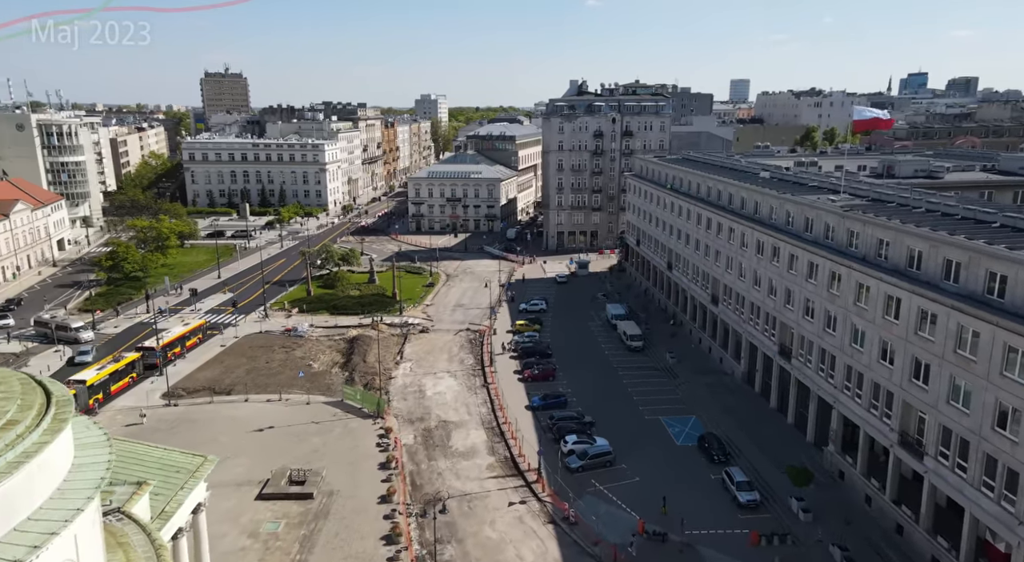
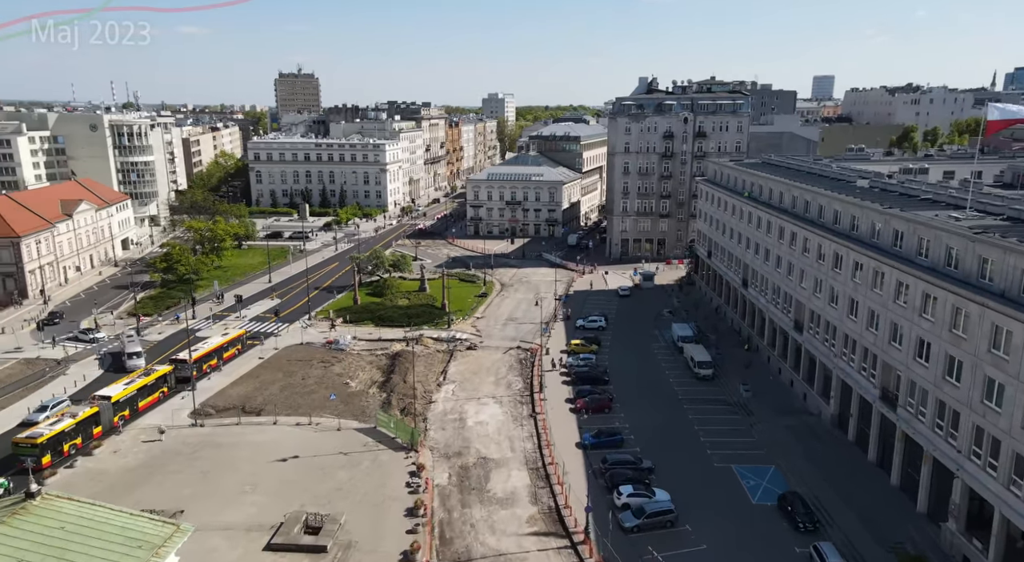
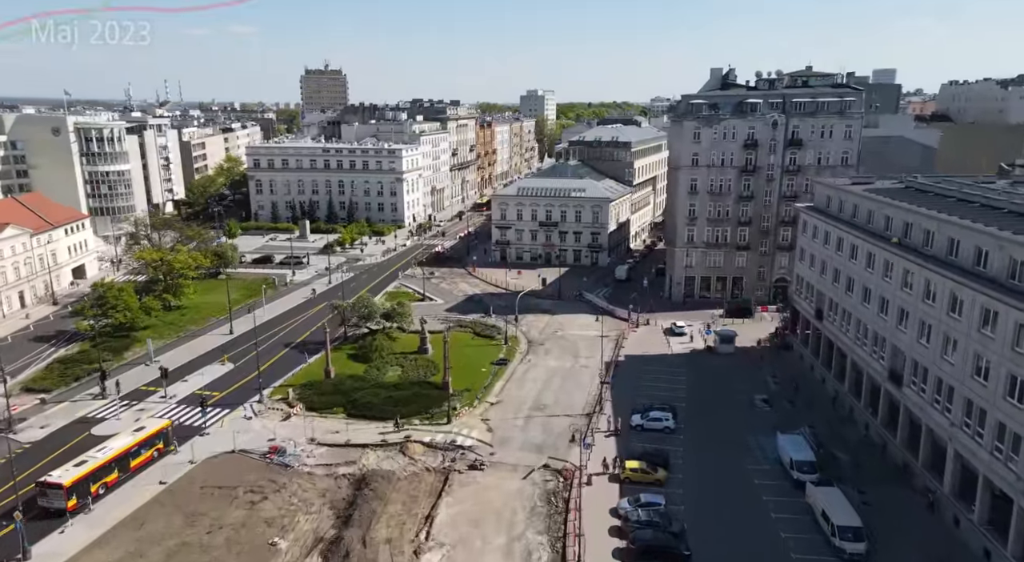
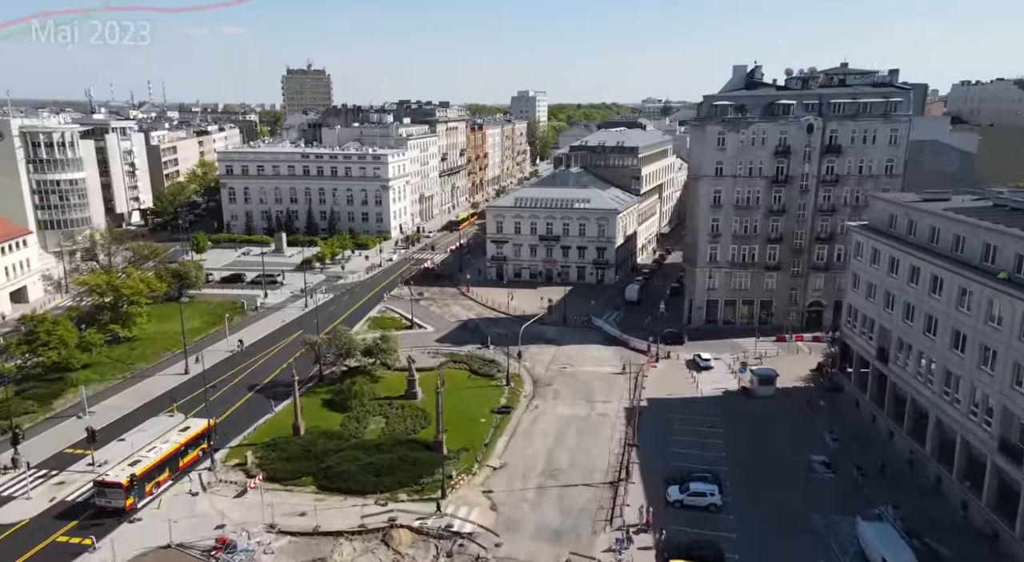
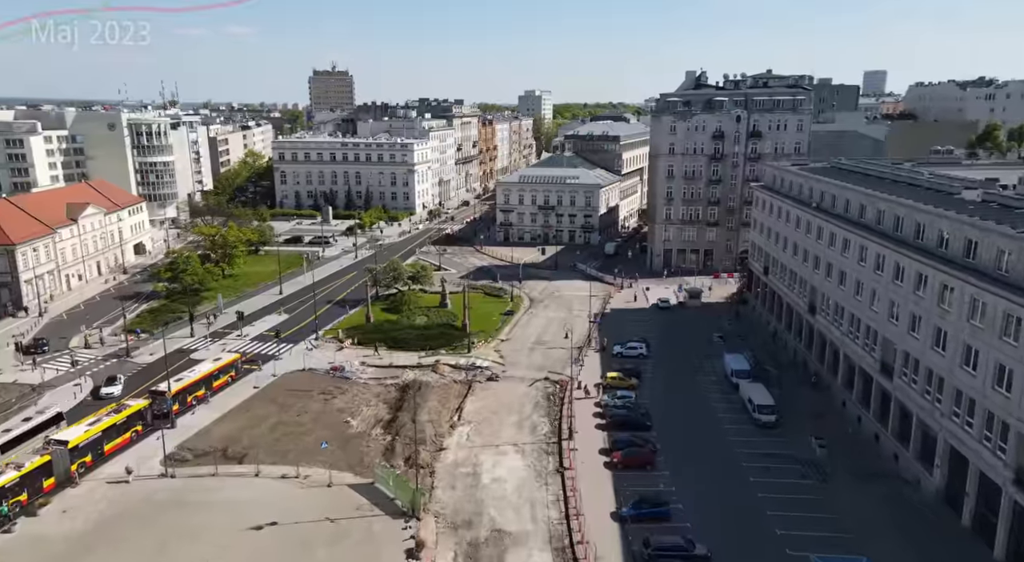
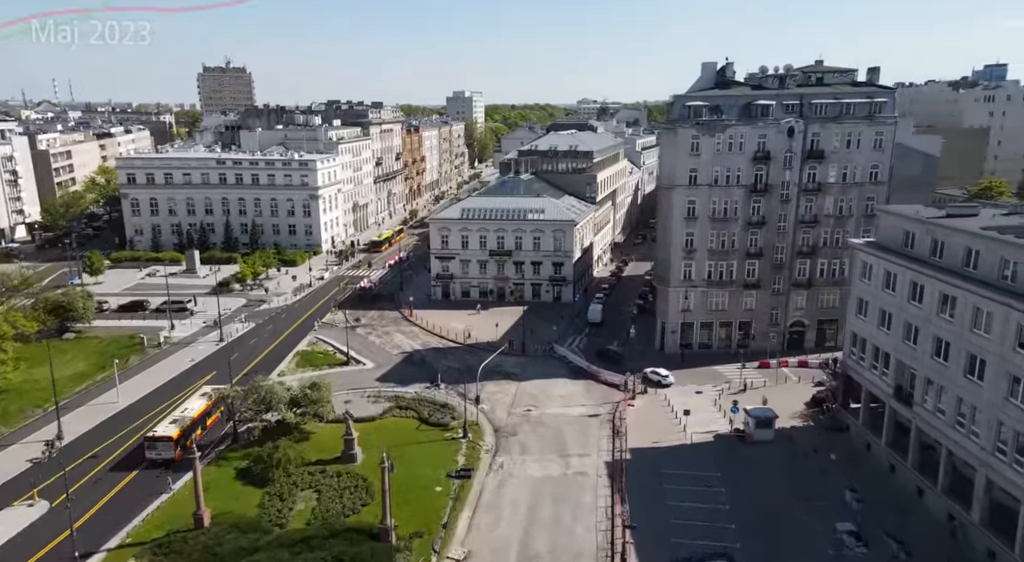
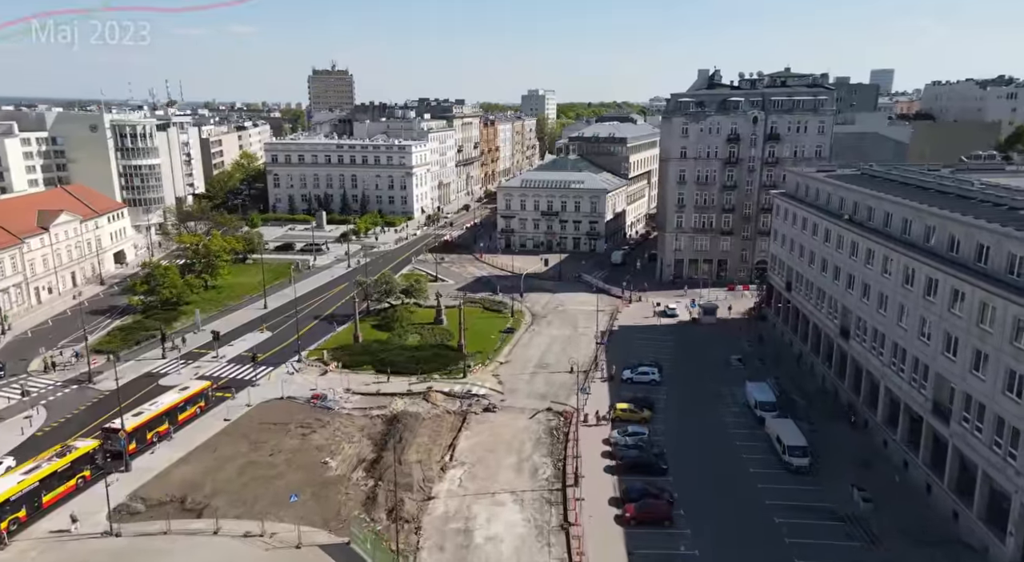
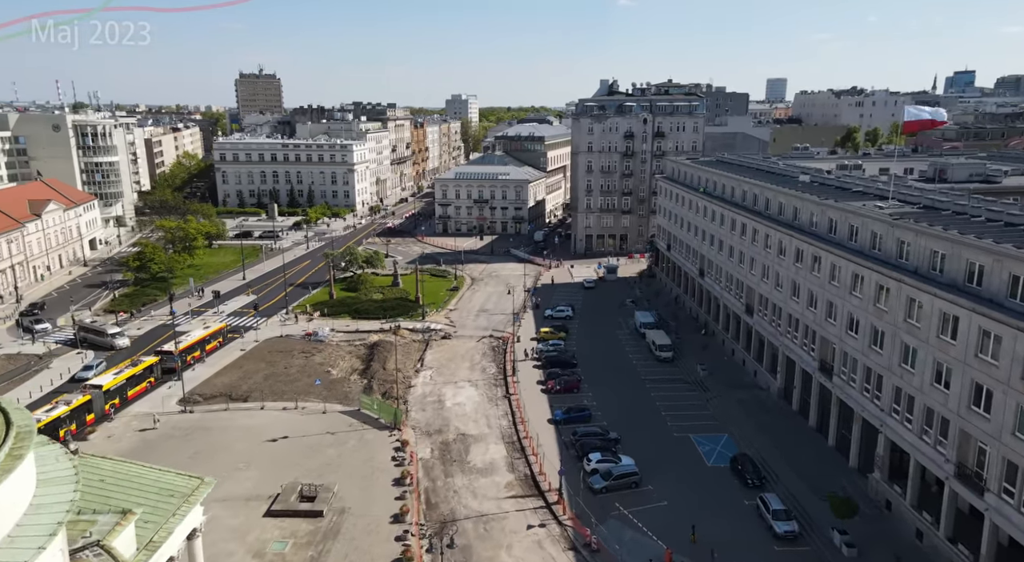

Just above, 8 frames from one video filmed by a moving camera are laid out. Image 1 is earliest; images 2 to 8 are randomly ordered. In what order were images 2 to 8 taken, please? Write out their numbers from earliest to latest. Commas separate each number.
8, 2, 5, 7, 3, 4, 6
